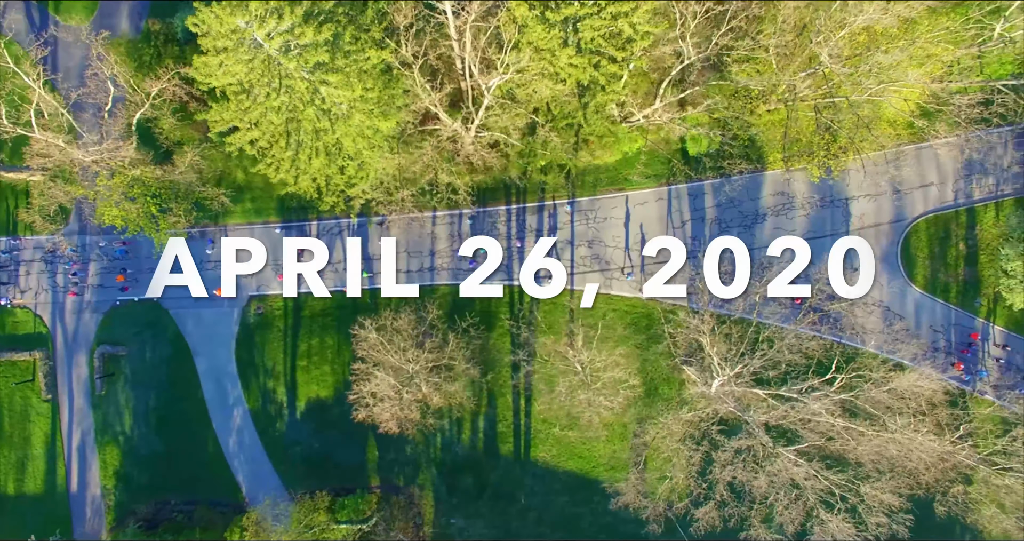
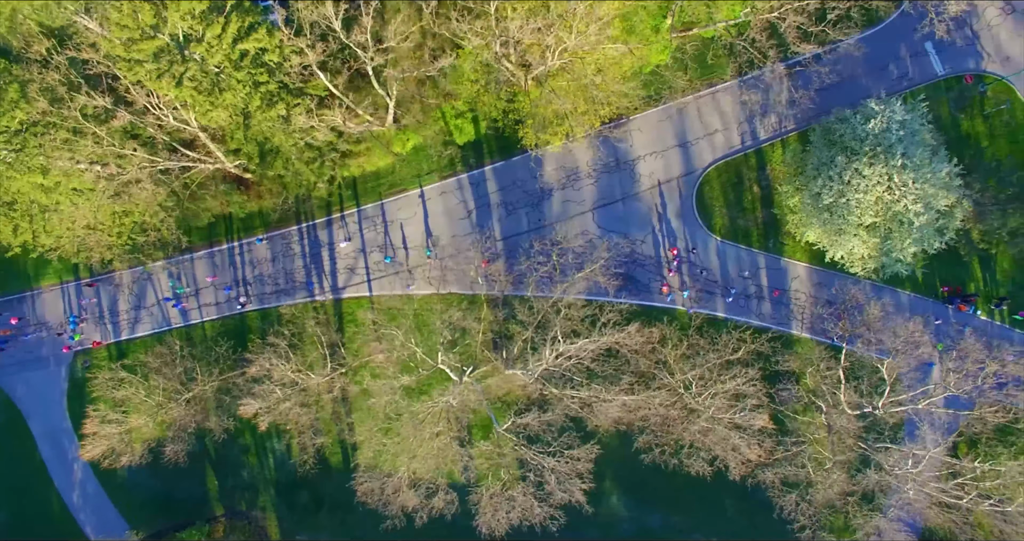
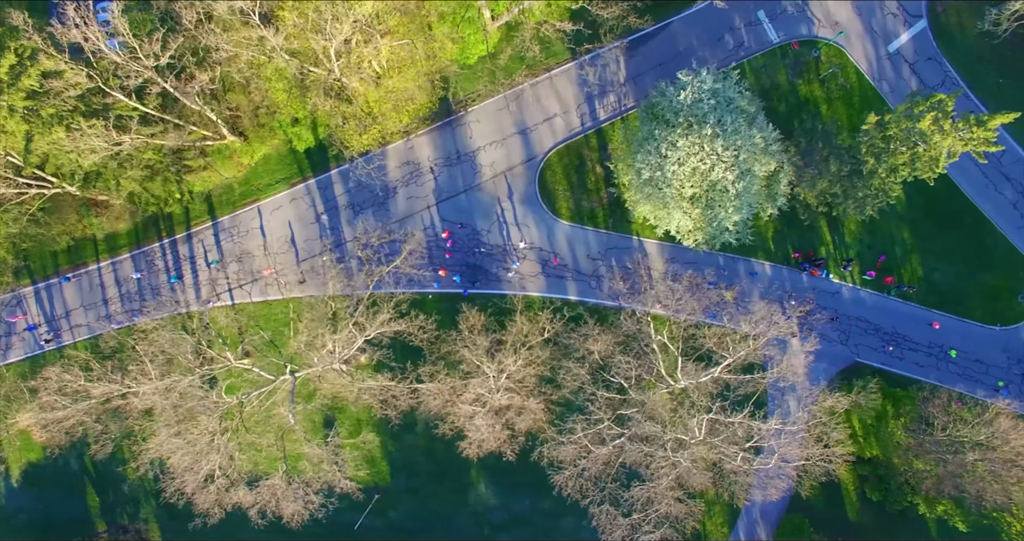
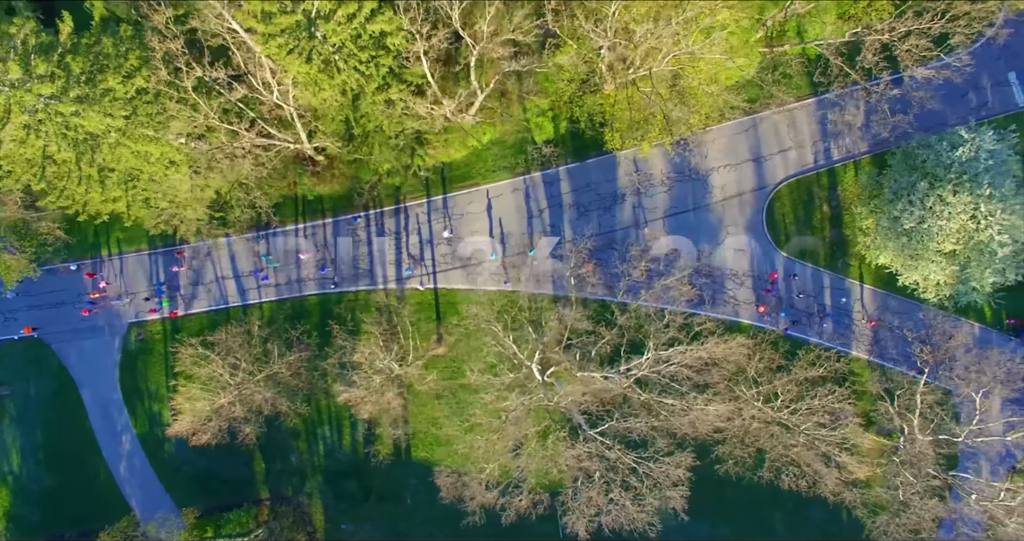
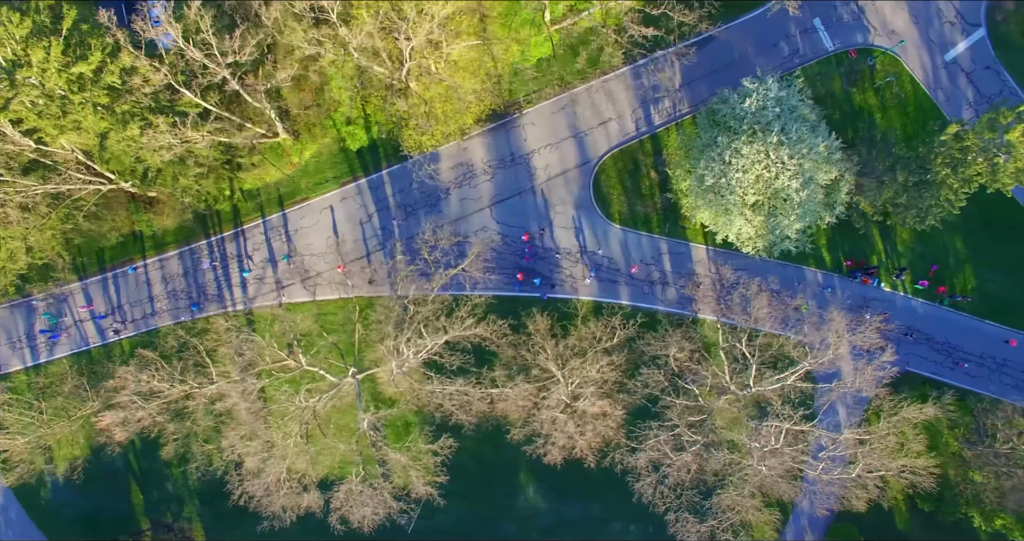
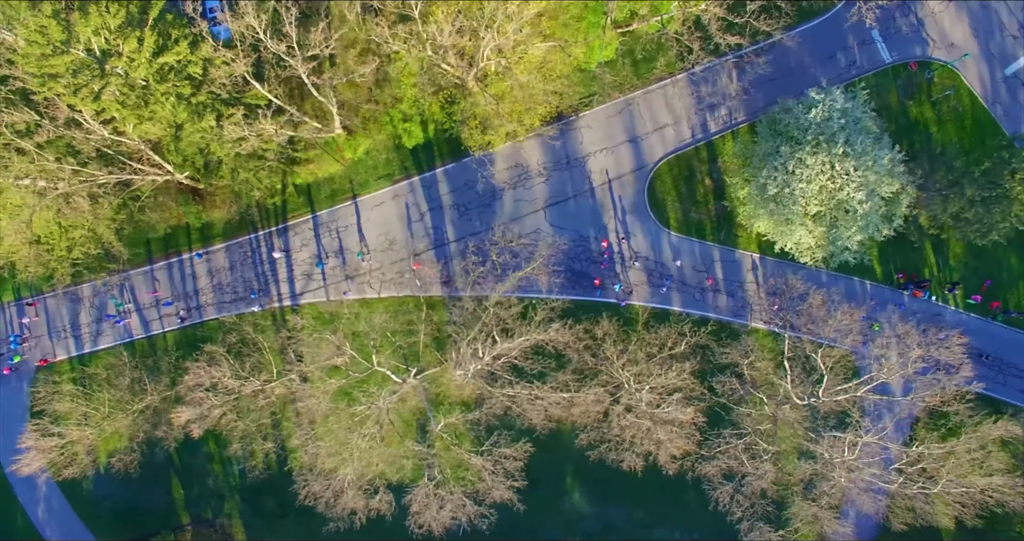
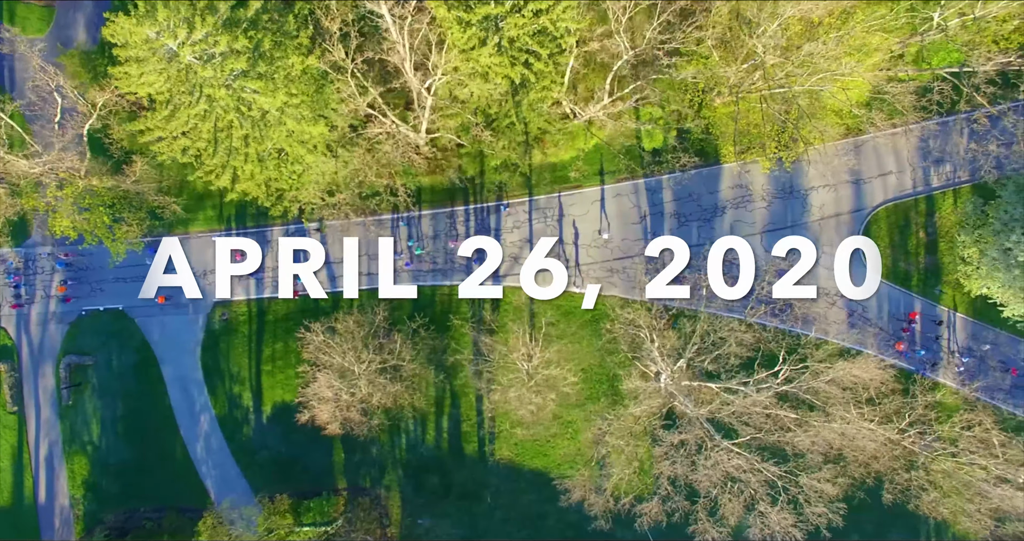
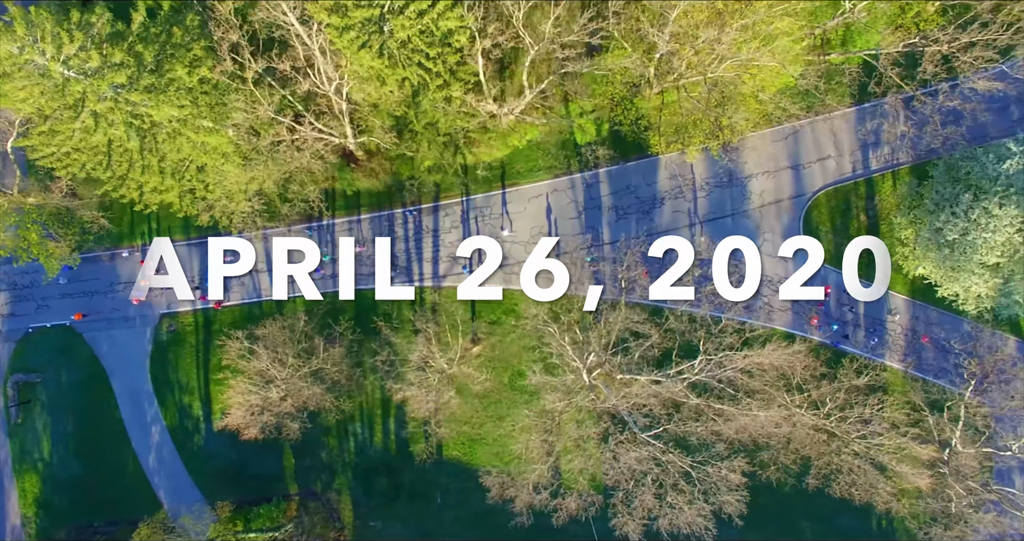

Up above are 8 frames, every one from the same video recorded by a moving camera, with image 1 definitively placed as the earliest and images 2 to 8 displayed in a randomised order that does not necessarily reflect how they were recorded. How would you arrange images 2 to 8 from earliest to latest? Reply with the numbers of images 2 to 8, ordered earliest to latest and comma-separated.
7, 8, 4, 2, 6, 5, 3
